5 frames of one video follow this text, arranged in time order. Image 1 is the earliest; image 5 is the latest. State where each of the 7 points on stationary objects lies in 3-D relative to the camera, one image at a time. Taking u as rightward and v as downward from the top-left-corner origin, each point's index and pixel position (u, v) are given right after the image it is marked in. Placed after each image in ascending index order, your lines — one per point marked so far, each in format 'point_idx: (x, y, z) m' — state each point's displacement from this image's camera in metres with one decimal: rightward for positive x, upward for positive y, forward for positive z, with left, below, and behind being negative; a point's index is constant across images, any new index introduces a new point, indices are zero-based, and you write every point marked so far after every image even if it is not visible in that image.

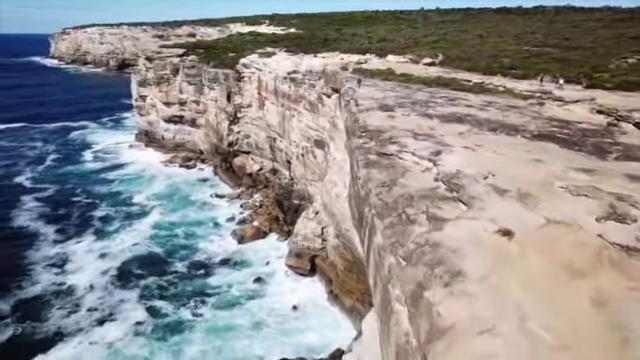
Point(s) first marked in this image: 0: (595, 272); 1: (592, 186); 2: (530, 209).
0: (+1.7, -0.6, +5.3) m
1: (+2.6, -0.1, +7.9) m
2: (+1.8, -0.2, +7.1) m
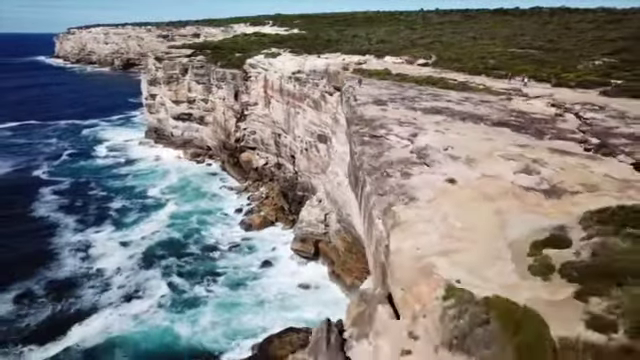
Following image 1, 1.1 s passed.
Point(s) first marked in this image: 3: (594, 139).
0: (+1.8, -0.2, +8.6) m
1: (+2.7, +0.3, +11.2) m
2: (+1.8, +0.1, +10.3) m
3: (+3.9, +0.6, +12.2) m
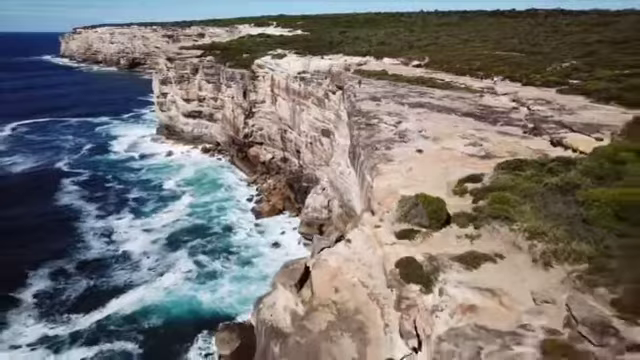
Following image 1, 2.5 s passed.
0: (+2.0, +0.3, +12.8) m
1: (+2.8, +0.8, +15.4) m
2: (+2.0, +0.6, +14.5) m
3: (+4.1, +1.1, +16.4) m
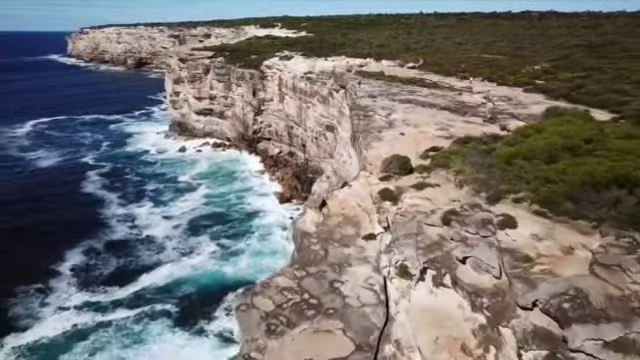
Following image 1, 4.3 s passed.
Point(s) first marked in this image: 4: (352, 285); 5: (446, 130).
0: (+2.2, +0.9, +17.8) m
1: (+3.0, +1.4, +20.4) m
2: (+2.2, +1.2, +19.6) m
3: (+4.3, +1.6, +21.4) m
4: (+0.4, -1.2, +9.8) m
5: (+2.8, +1.1, +19.1) m
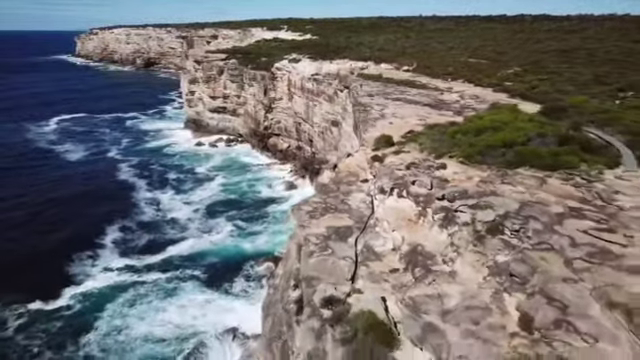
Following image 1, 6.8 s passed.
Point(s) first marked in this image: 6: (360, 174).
0: (+2.5, +1.6, +24.7) m
1: (+3.3, +2.1, +27.3) m
2: (+2.5, +1.9, +26.4) m
3: (+4.6, +2.3, +28.3) m
4: (+0.7, -0.5, +16.6) m
5: (+3.1, +1.8, +26.0) m
6: (+0.9, +0.1, +19.1) m
